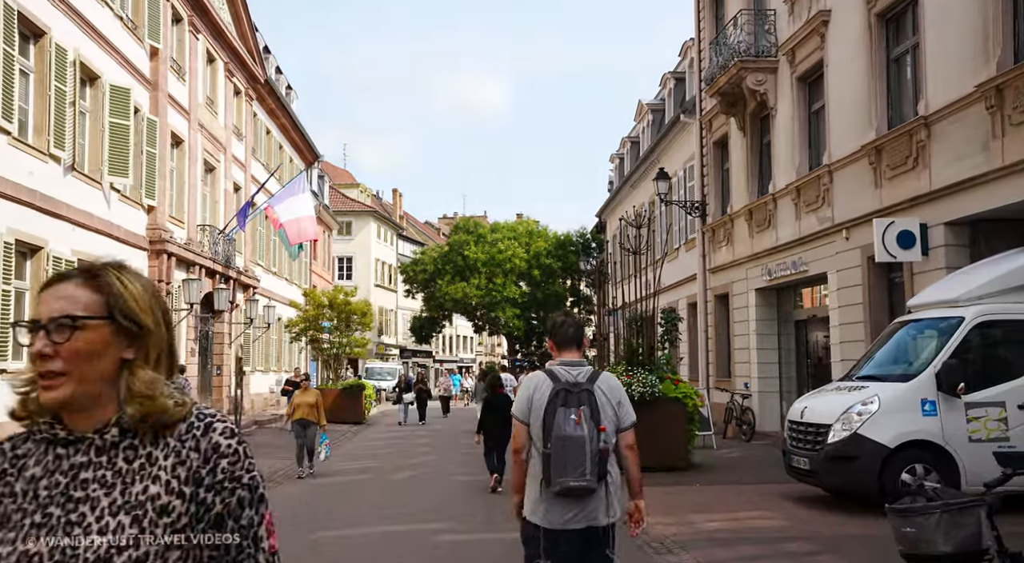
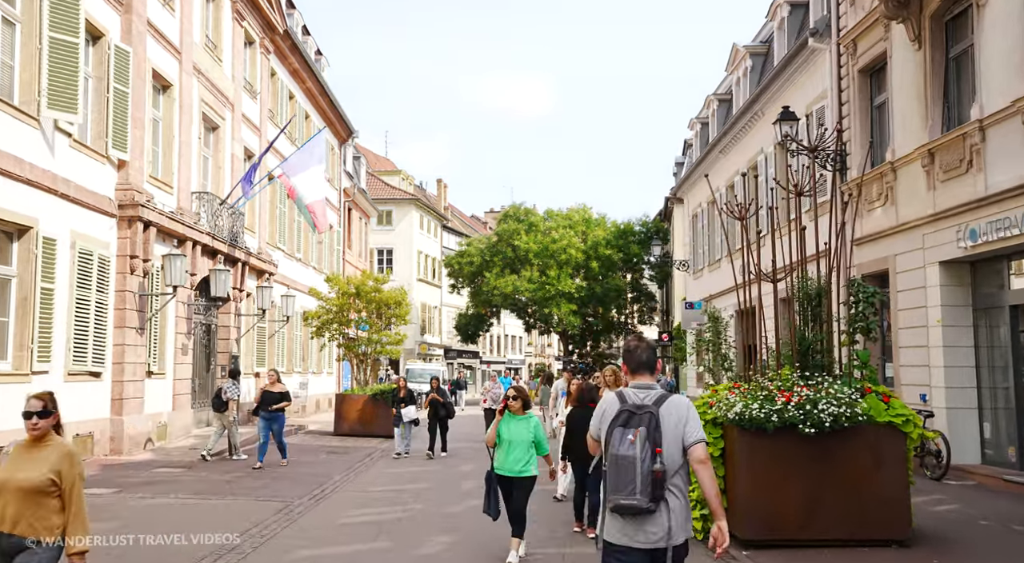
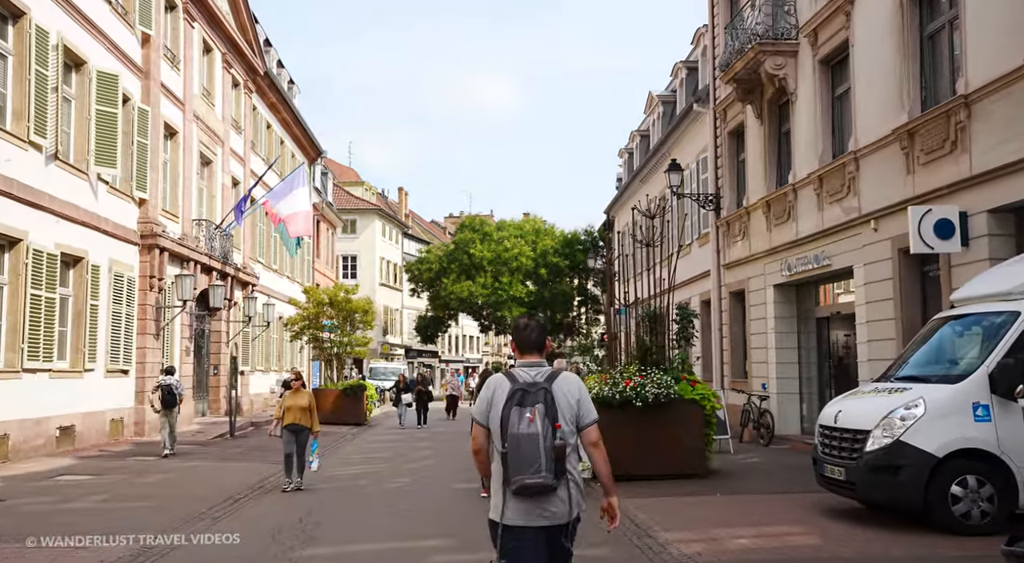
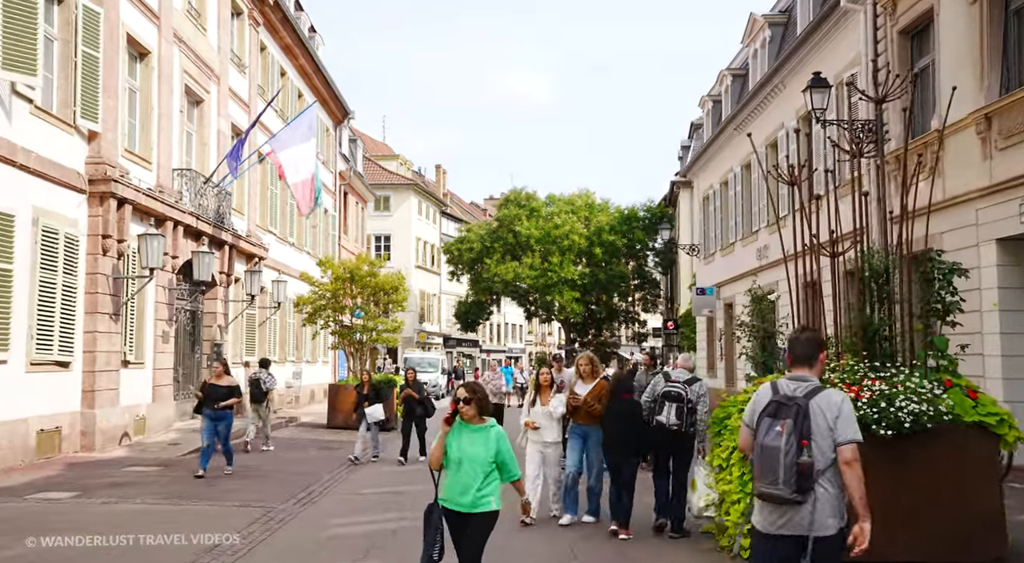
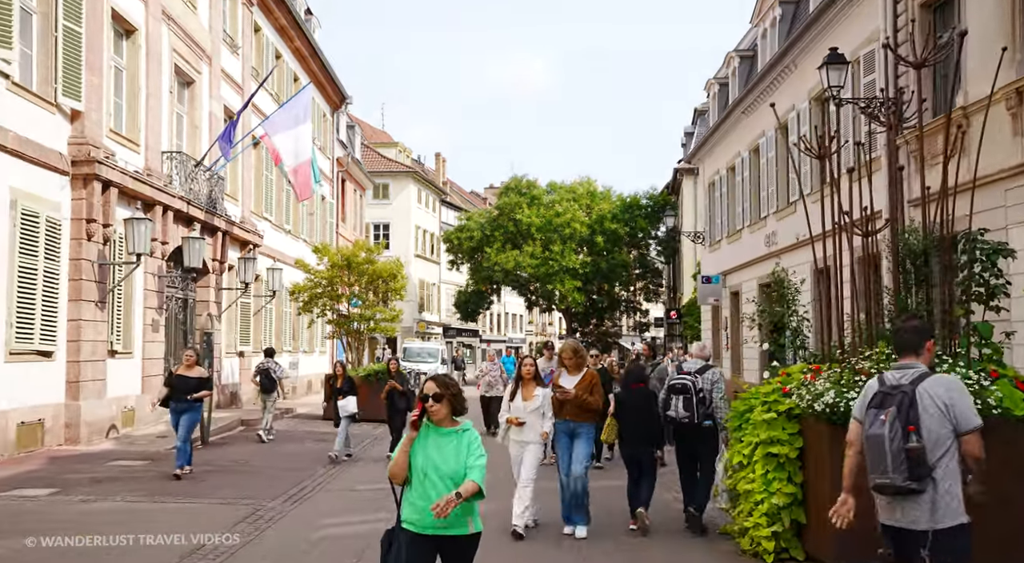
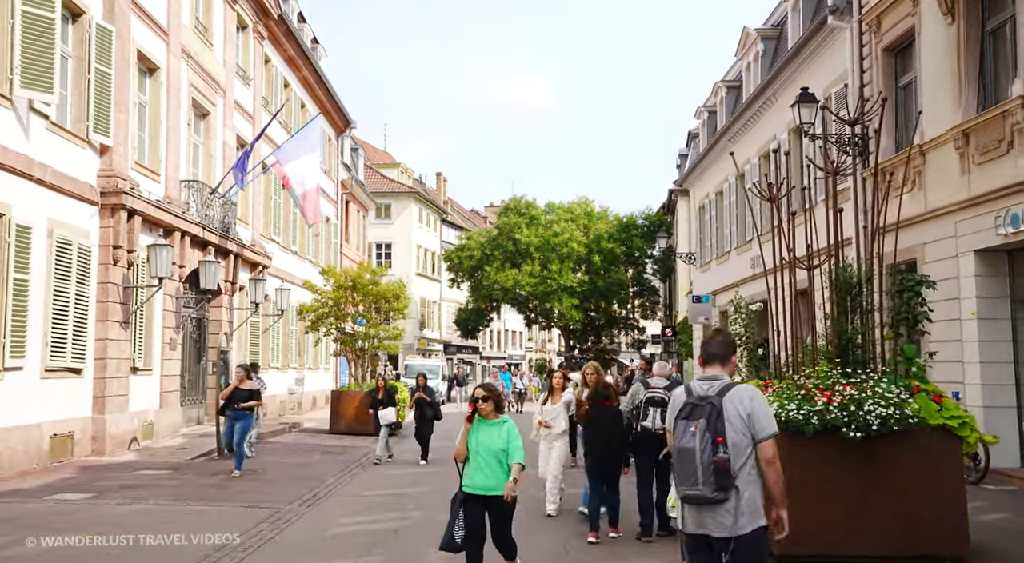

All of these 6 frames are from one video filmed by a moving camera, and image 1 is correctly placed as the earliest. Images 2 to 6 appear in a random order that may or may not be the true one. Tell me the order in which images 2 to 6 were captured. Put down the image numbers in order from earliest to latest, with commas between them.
3, 2, 6, 4, 5
